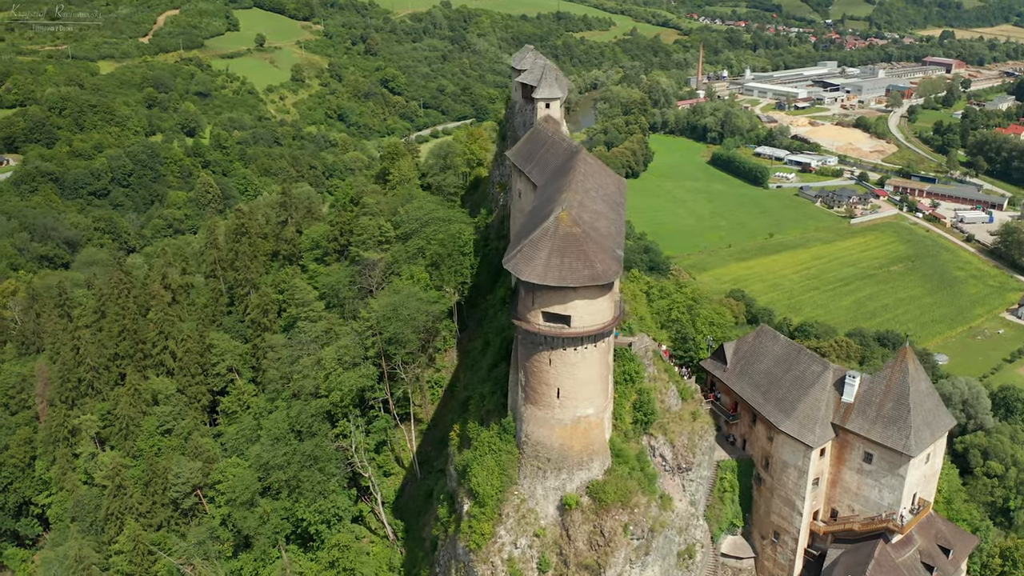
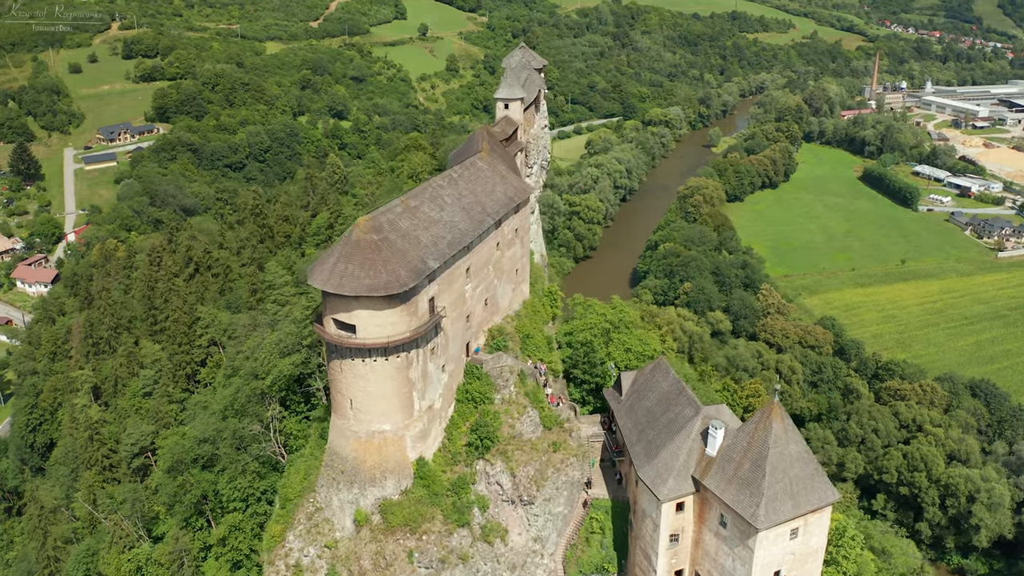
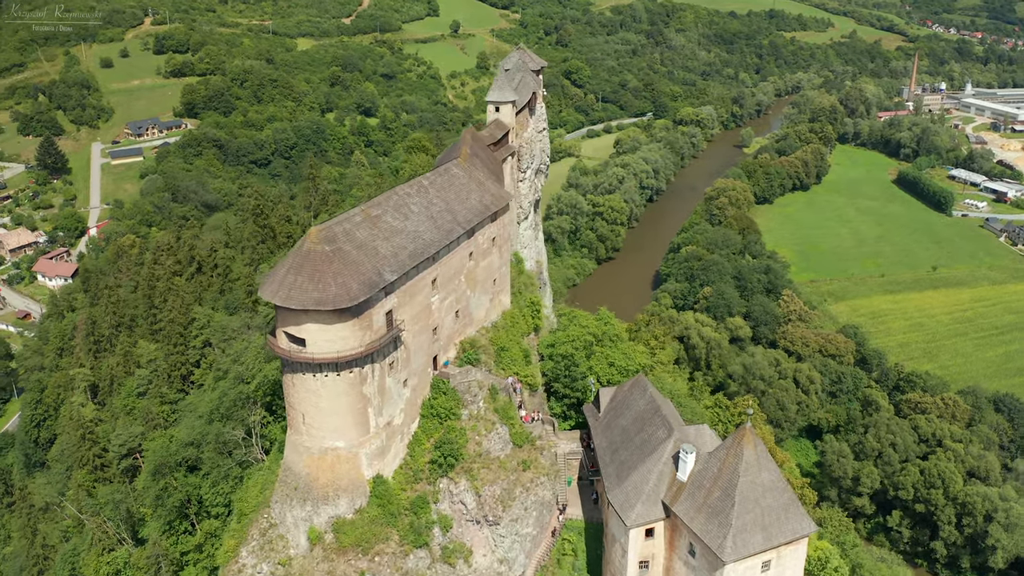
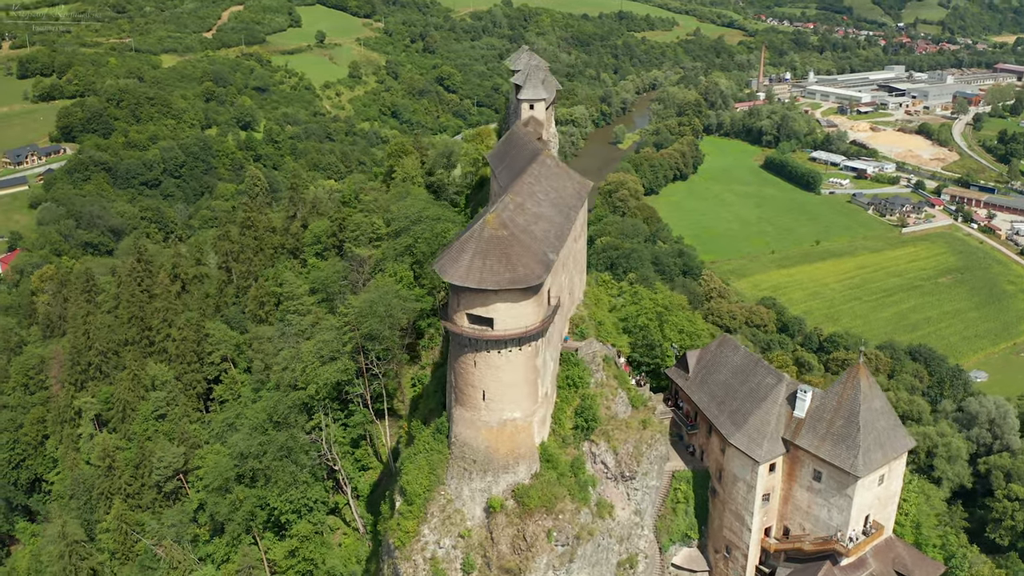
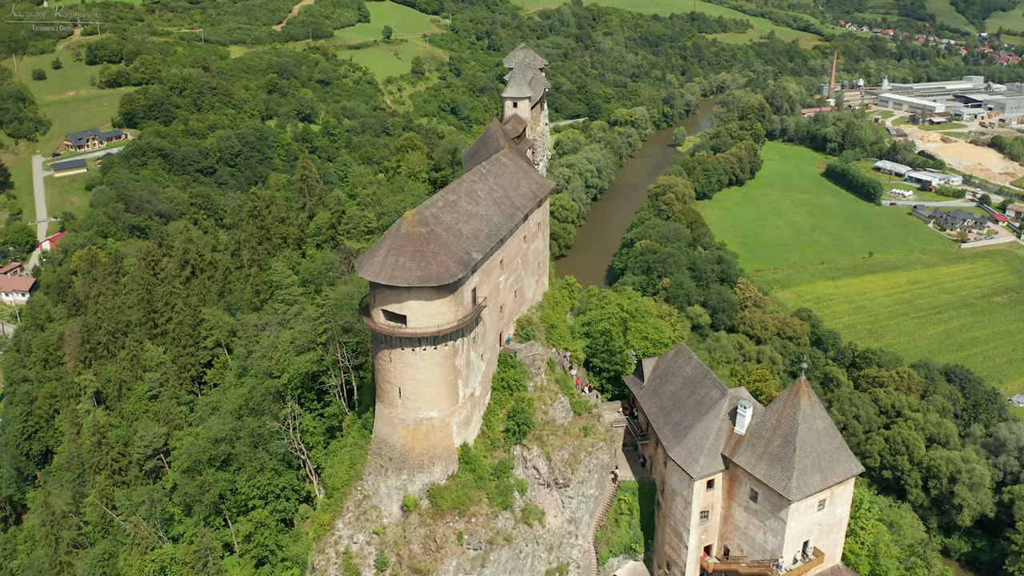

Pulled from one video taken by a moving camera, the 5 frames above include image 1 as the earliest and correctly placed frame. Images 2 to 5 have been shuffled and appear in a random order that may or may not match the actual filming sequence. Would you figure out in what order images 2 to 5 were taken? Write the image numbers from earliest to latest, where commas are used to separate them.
4, 5, 2, 3
